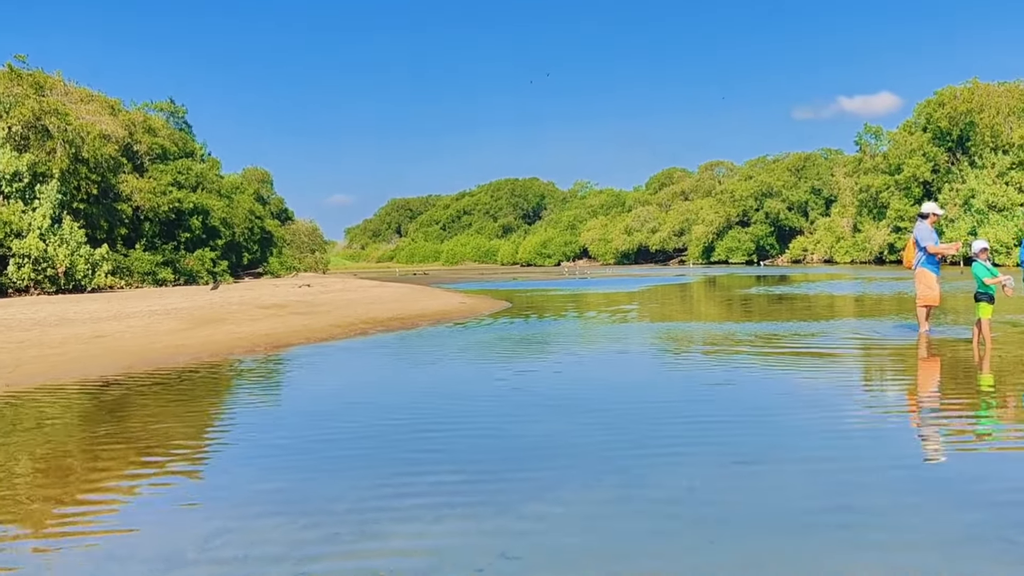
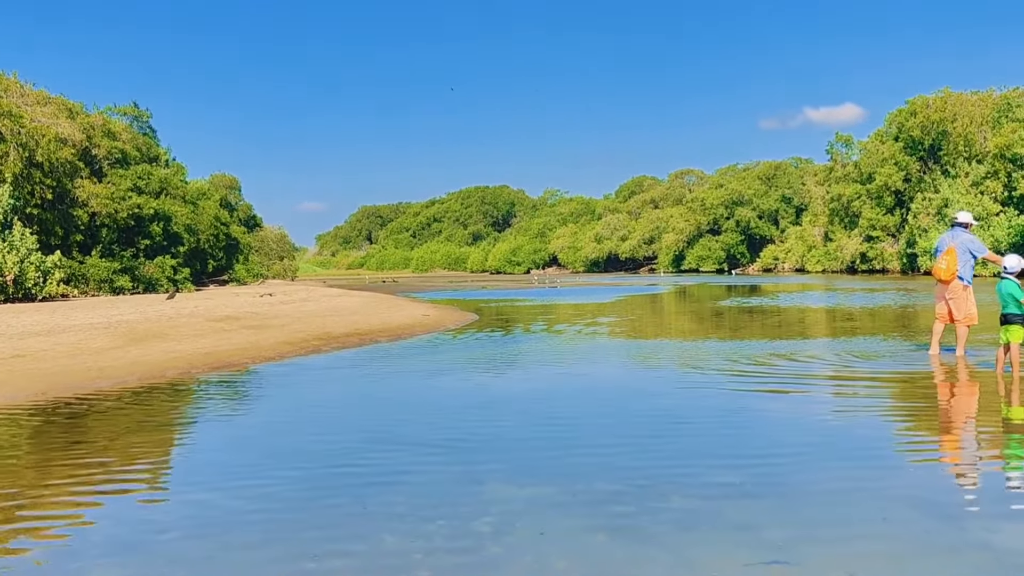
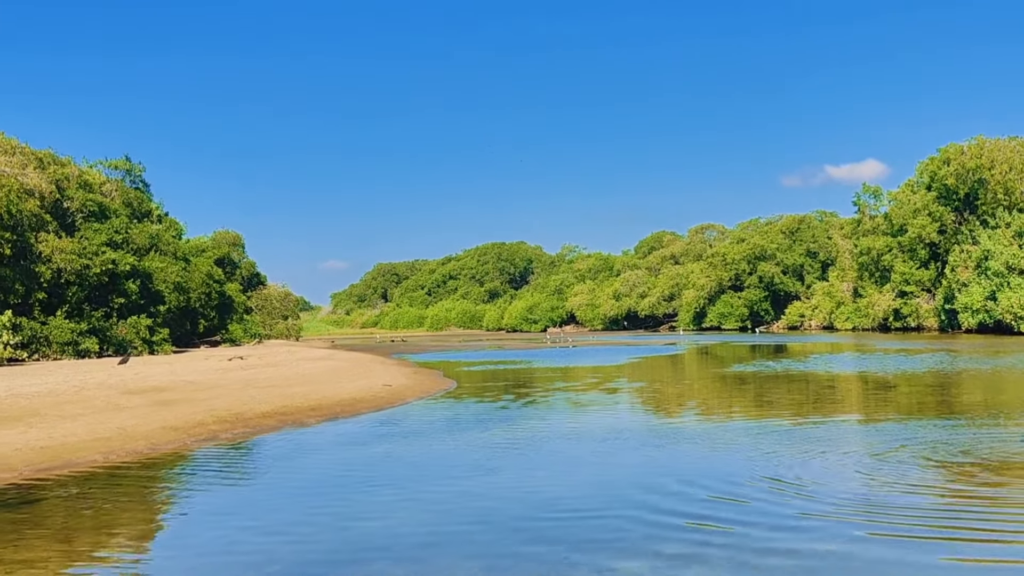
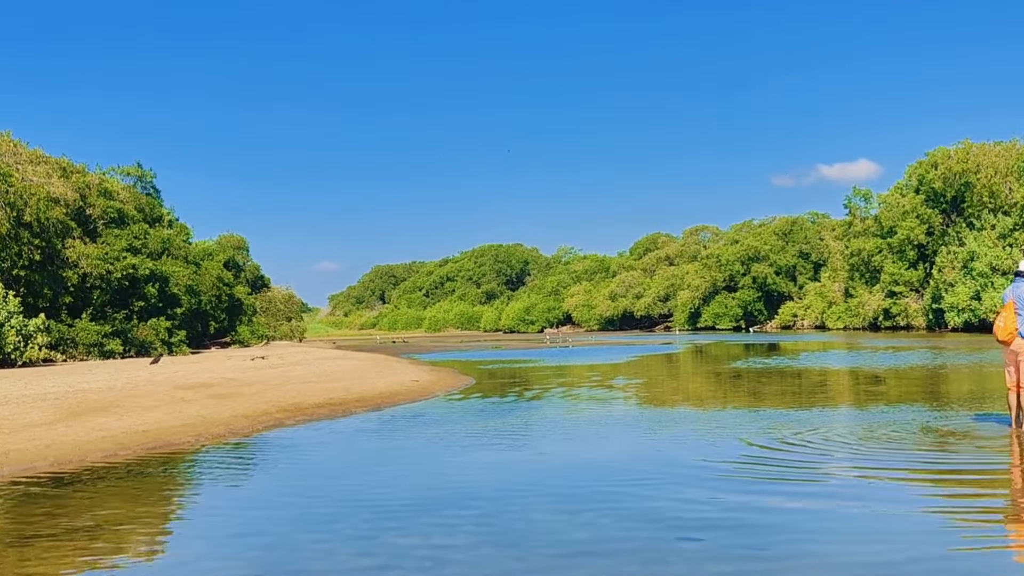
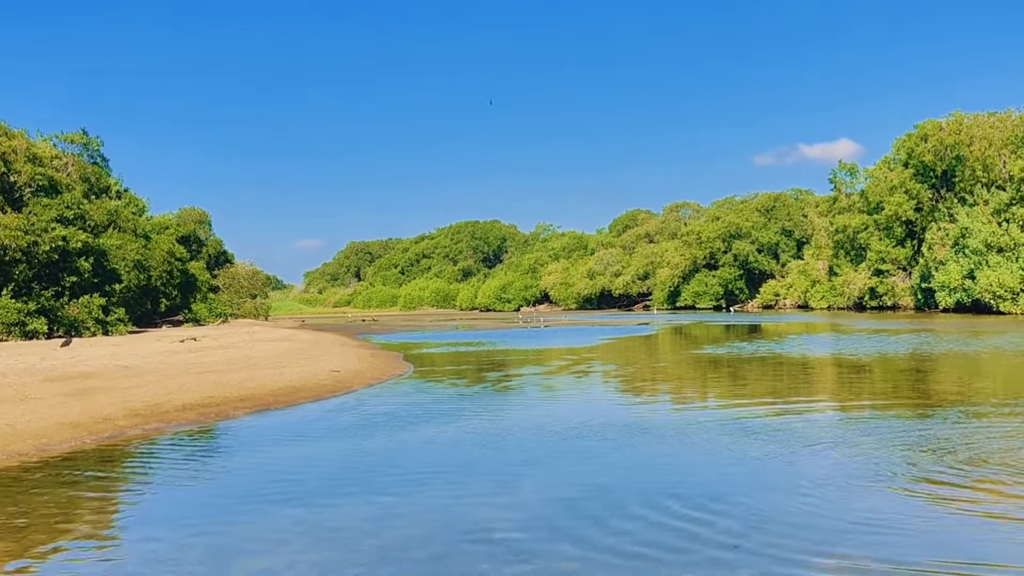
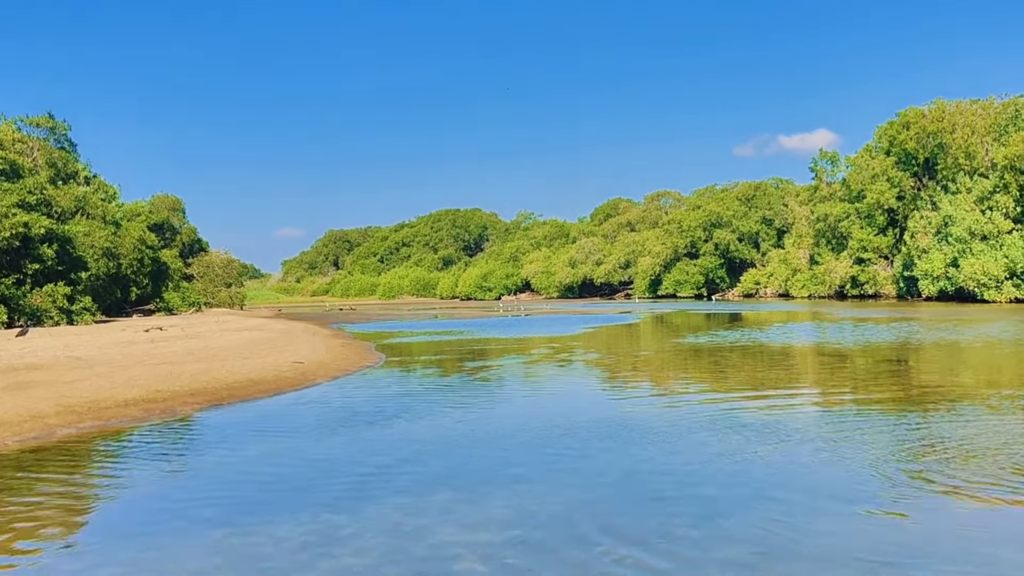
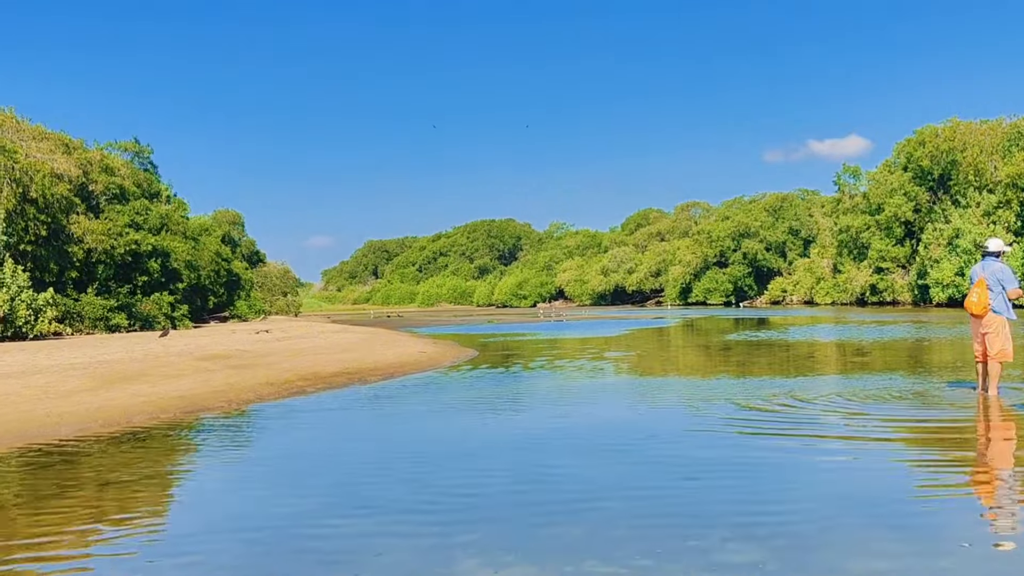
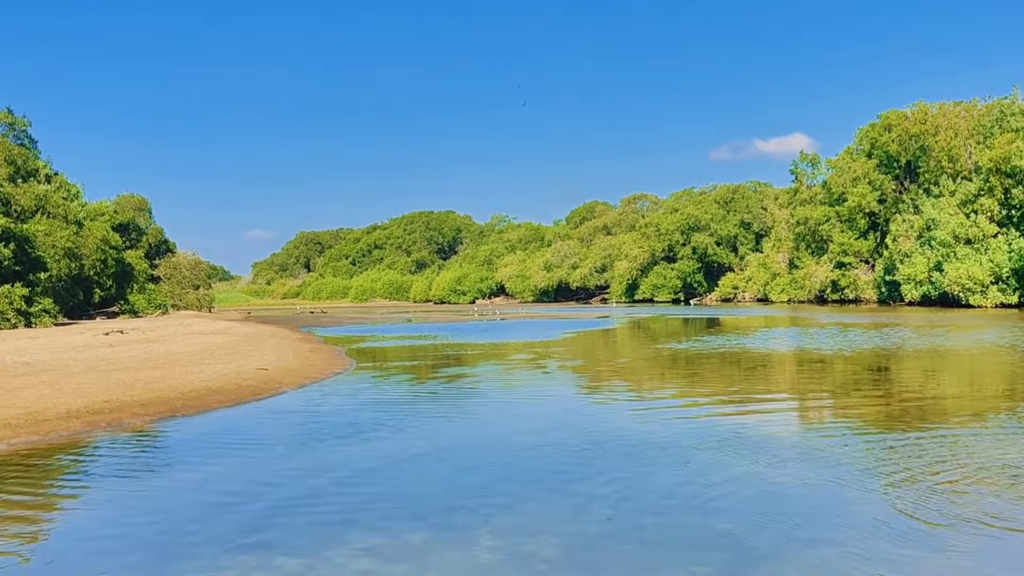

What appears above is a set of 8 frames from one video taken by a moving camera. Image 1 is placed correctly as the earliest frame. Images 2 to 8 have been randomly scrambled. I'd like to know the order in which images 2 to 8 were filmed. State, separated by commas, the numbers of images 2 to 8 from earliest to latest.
2, 7, 4, 3, 5, 6, 8
